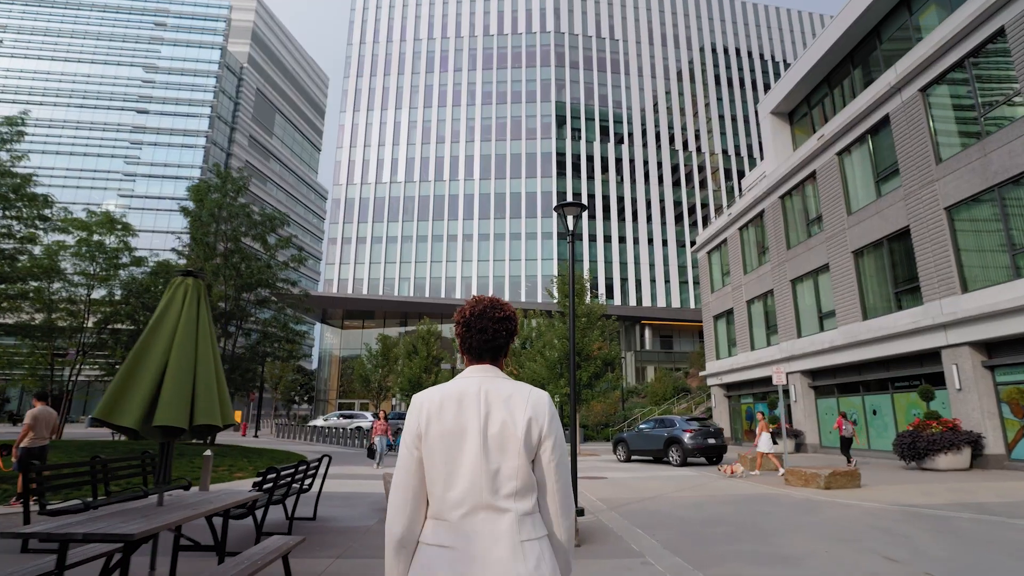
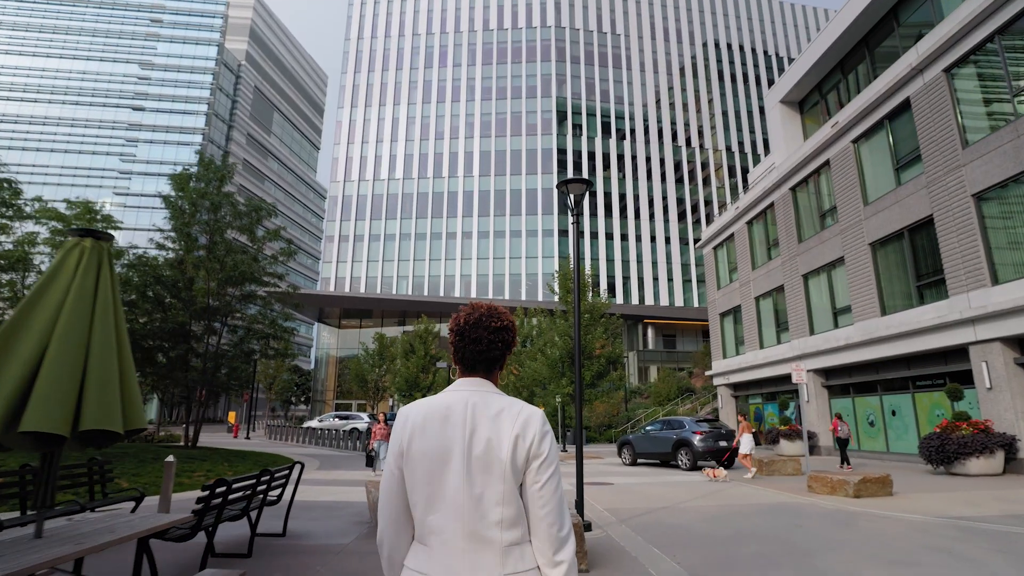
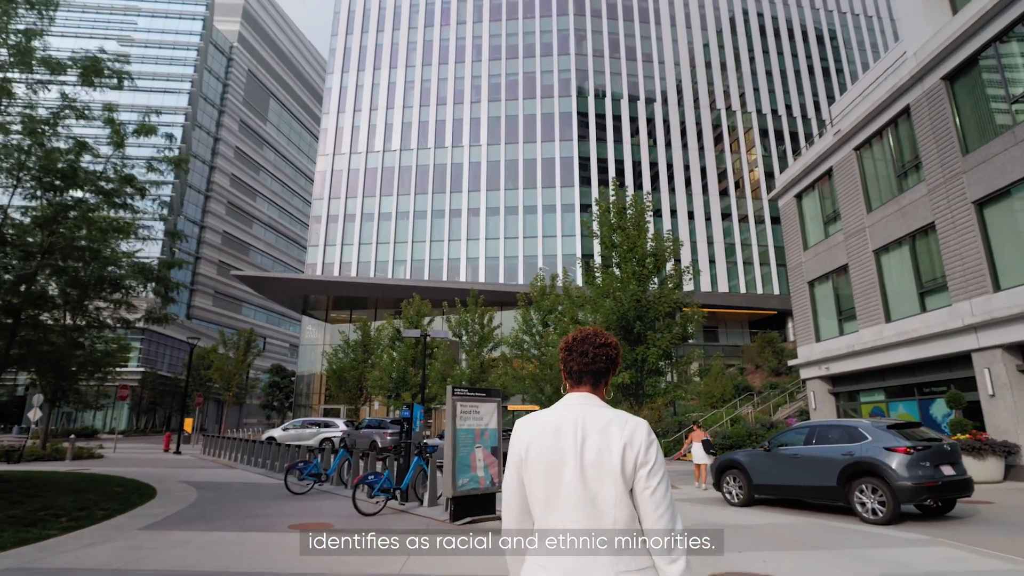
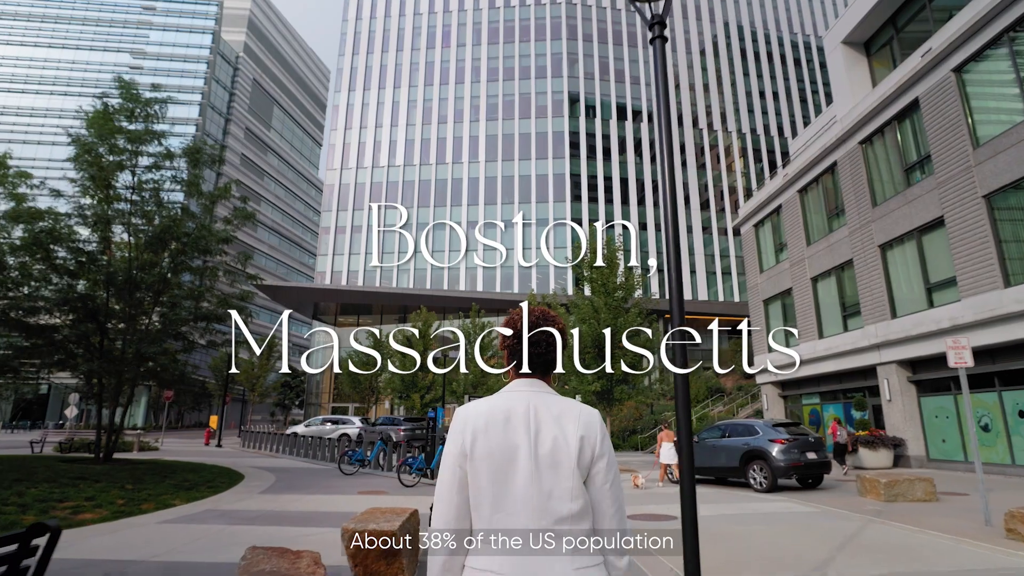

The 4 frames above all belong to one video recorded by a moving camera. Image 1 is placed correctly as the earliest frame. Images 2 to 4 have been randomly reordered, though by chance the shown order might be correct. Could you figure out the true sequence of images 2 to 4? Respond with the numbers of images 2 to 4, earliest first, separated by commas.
2, 4, 3
